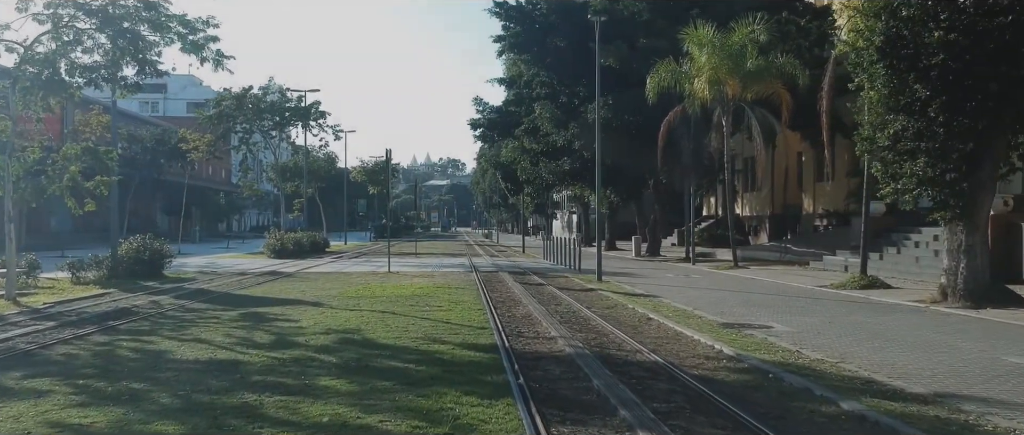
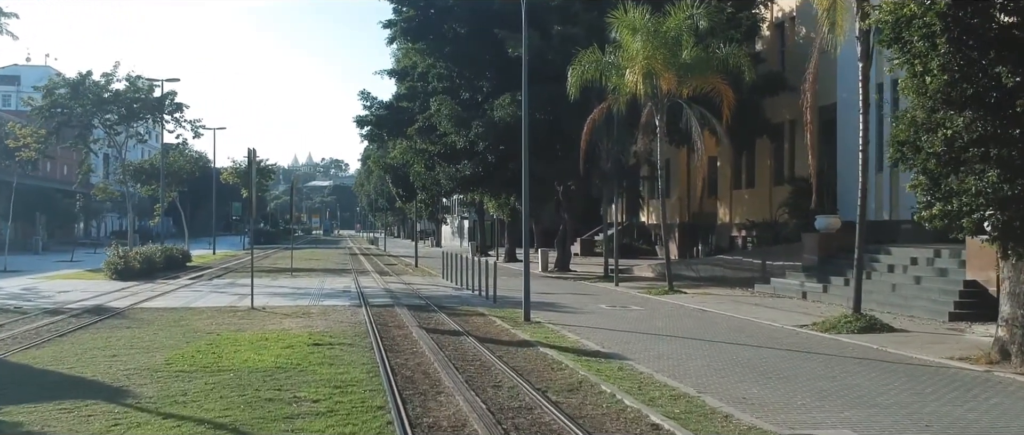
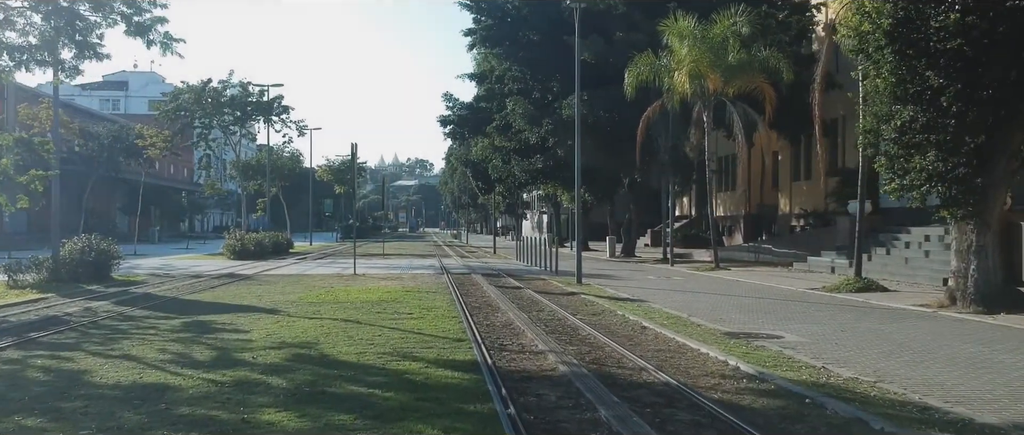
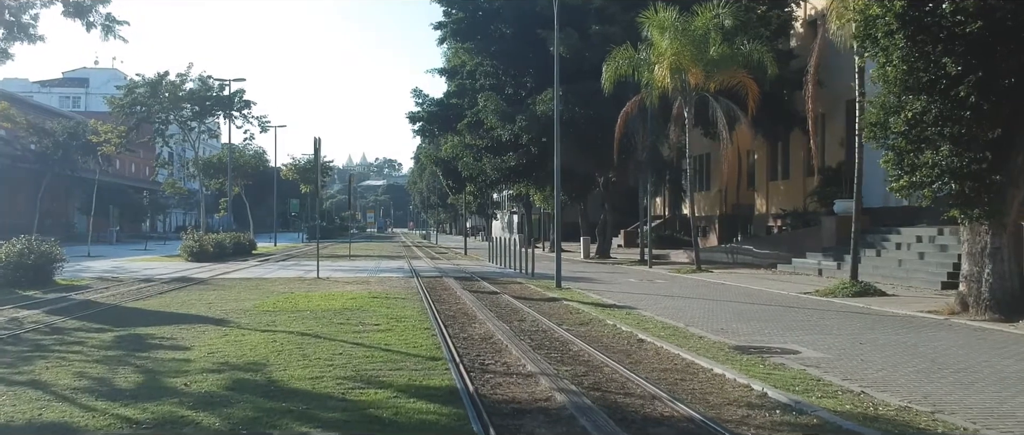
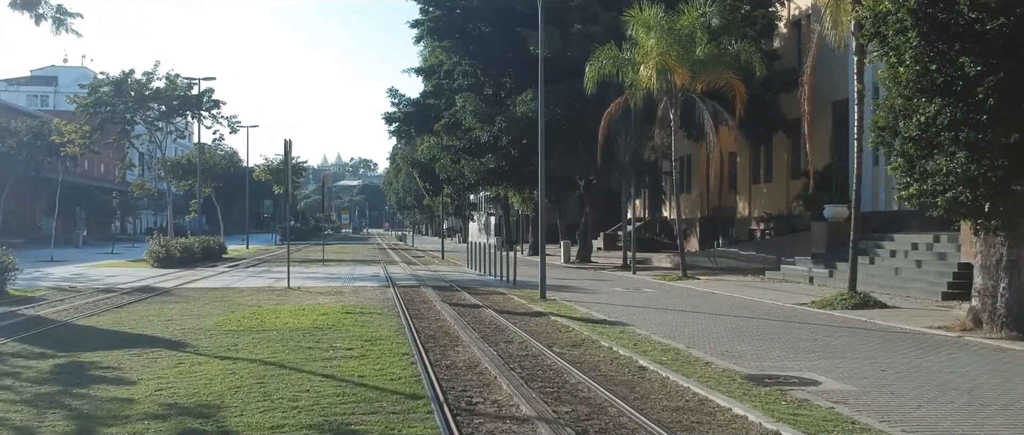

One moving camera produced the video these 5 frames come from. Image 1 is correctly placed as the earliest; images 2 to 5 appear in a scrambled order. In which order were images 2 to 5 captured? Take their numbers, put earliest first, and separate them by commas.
3, 4, 5, 2
